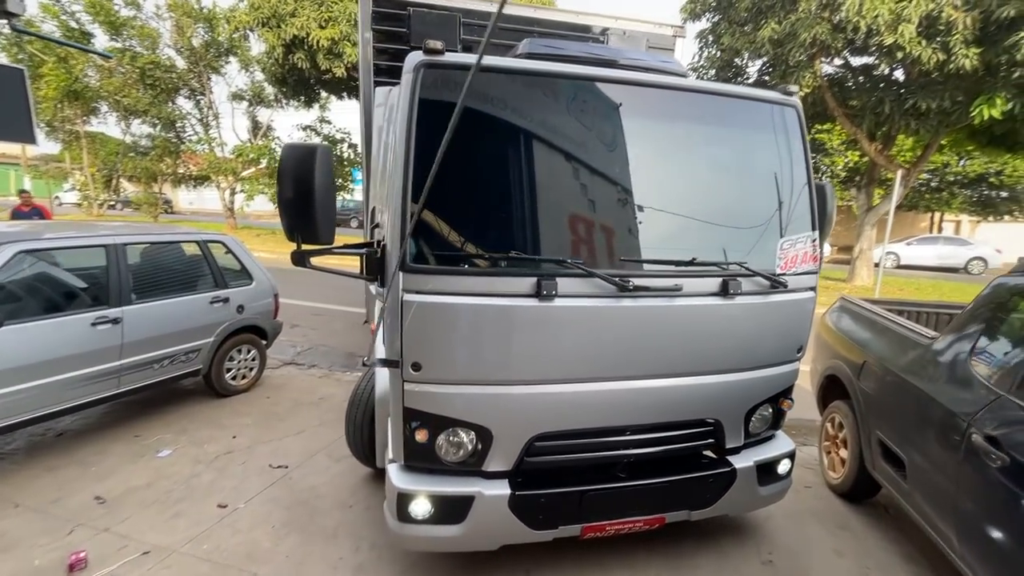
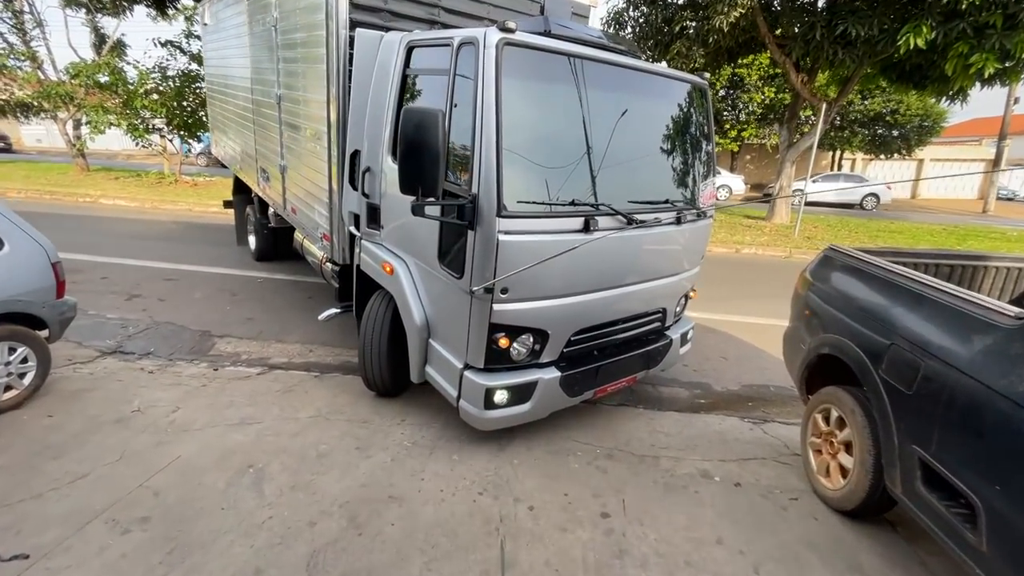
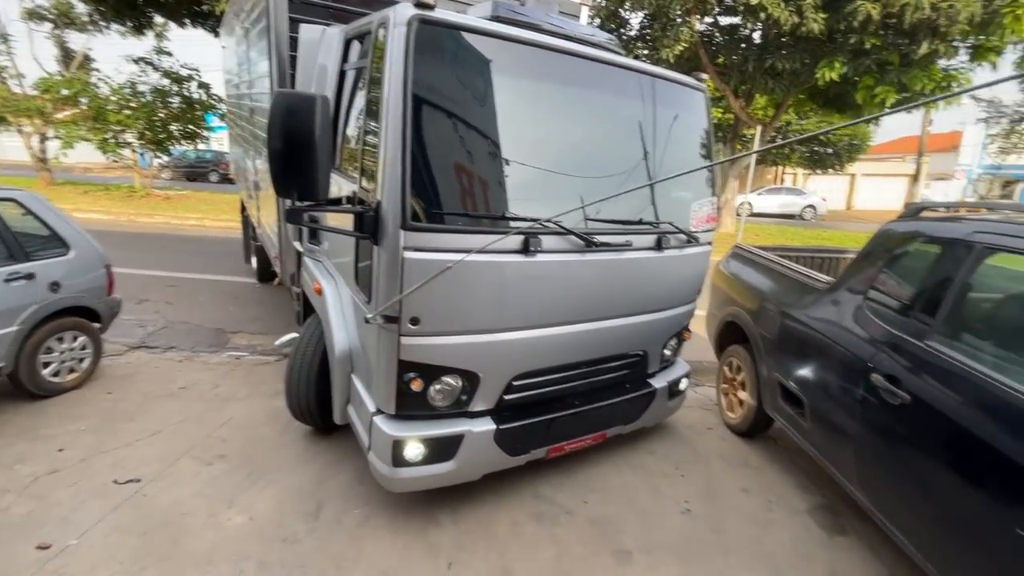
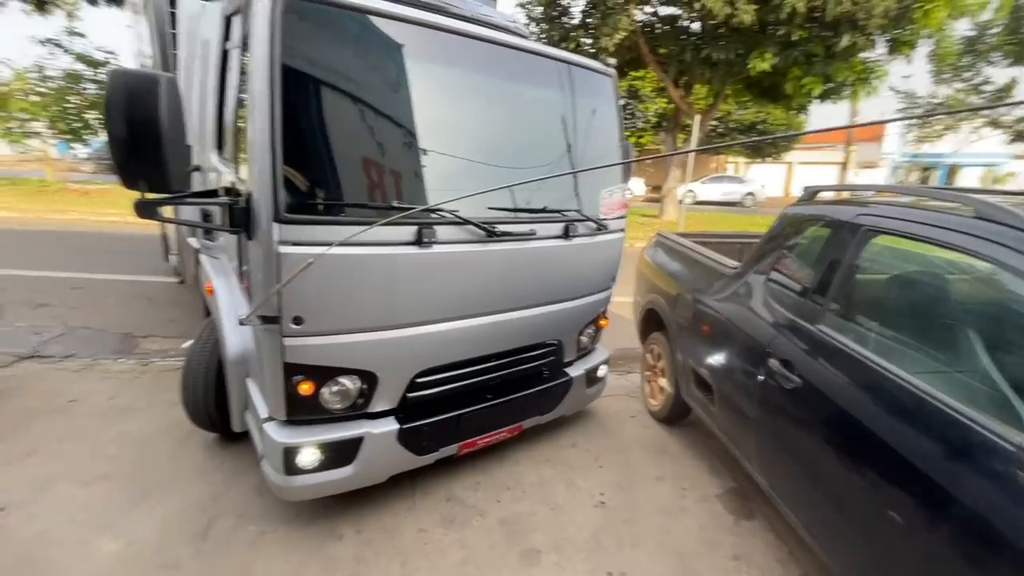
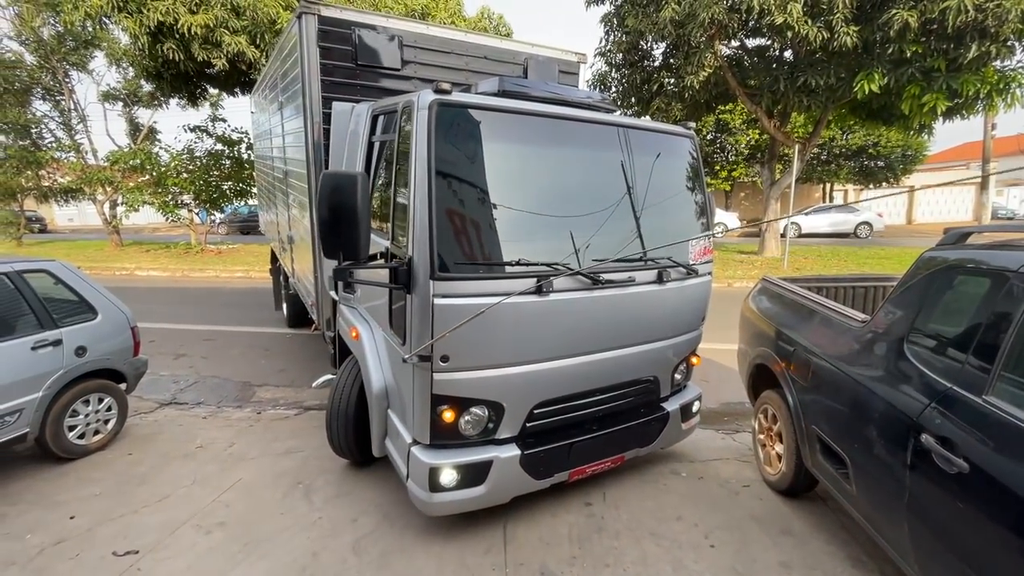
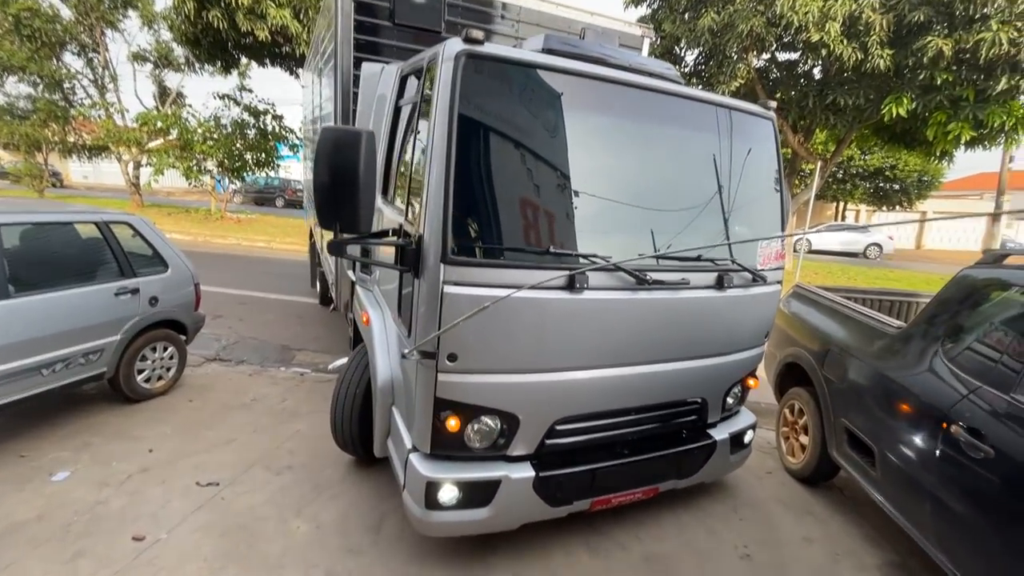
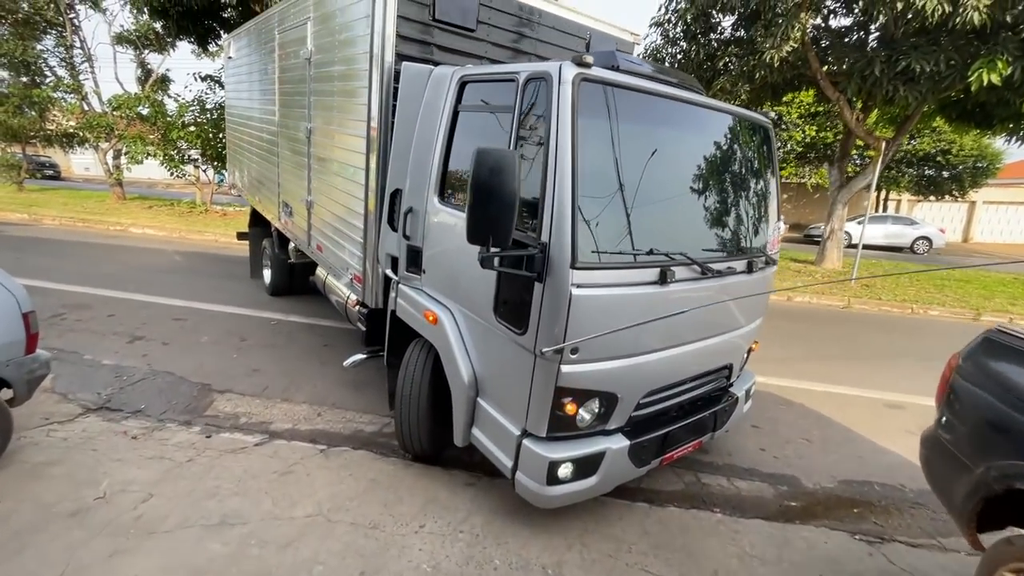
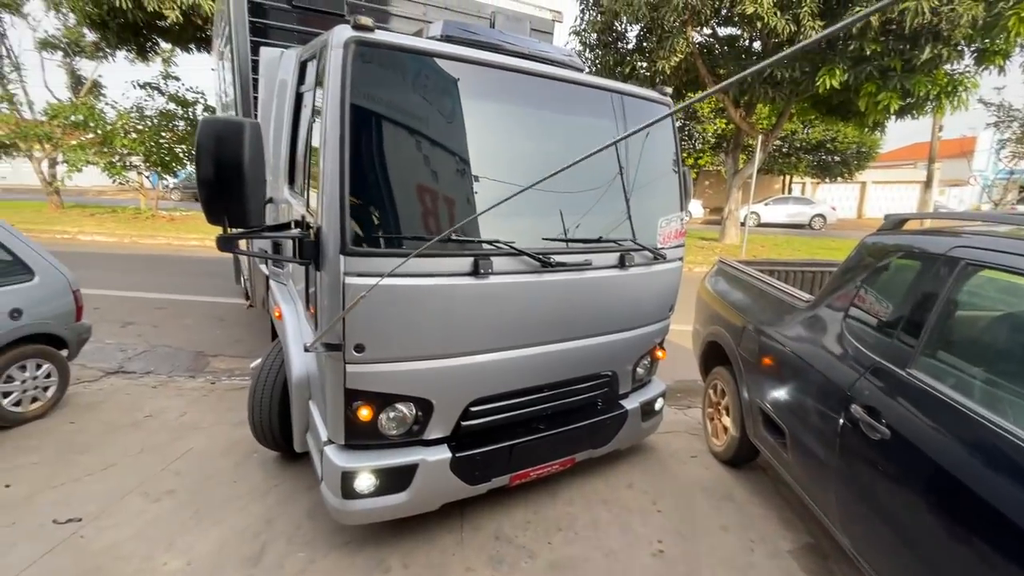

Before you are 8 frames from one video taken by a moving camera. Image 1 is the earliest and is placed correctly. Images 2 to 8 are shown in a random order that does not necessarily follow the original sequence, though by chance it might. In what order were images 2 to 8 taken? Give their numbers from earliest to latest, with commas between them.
6, 3, 4, 8, 5, 2, 7
